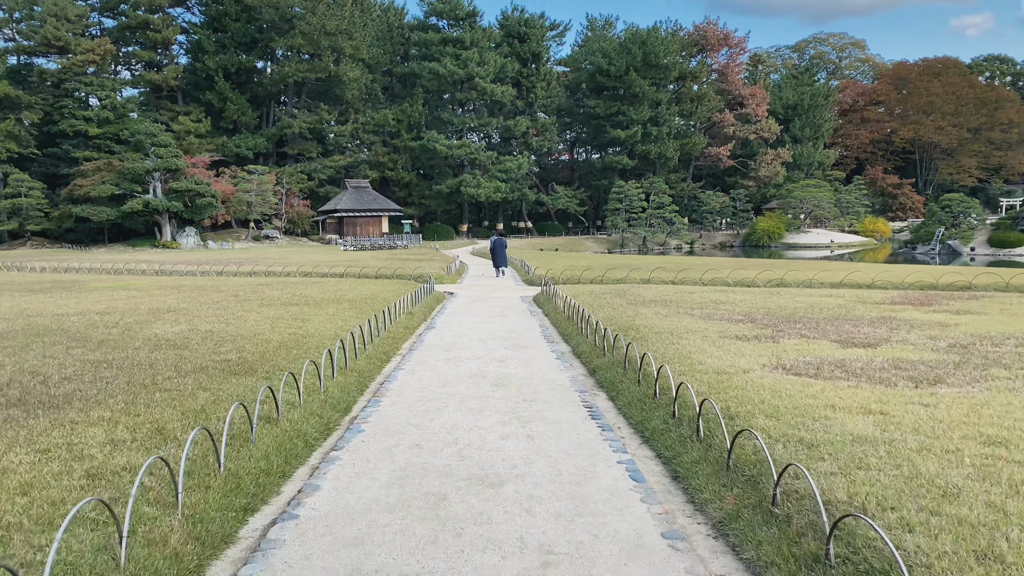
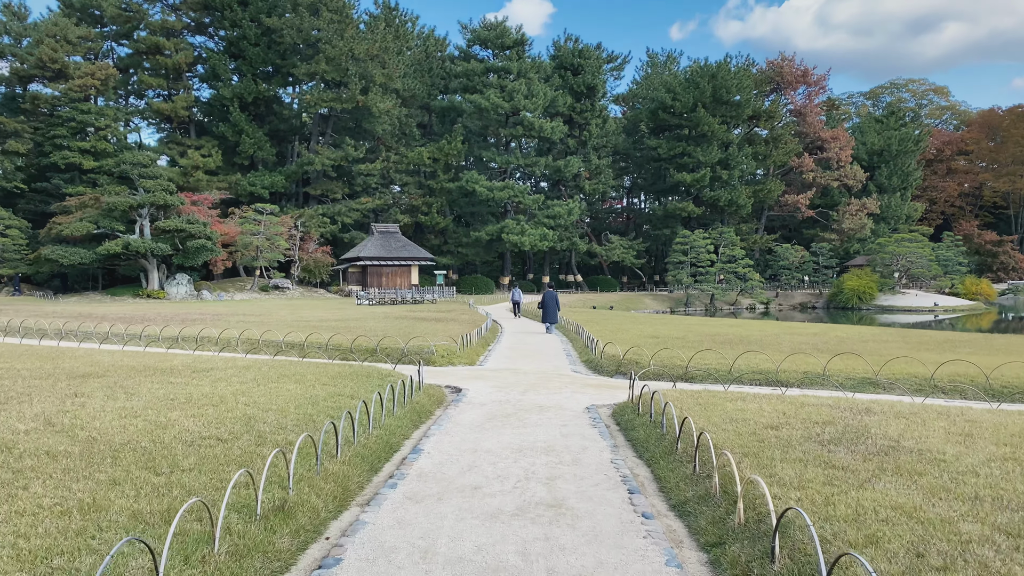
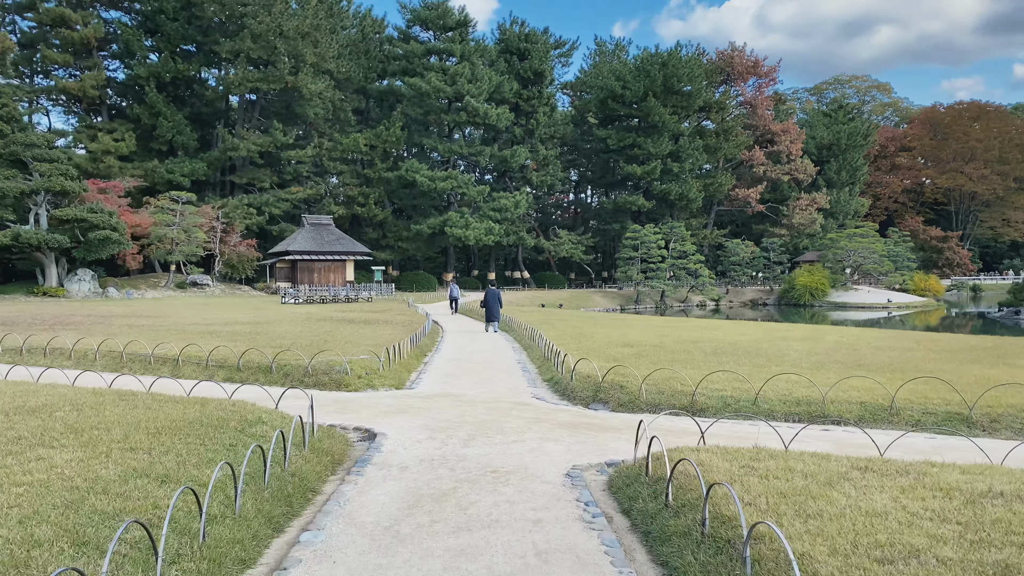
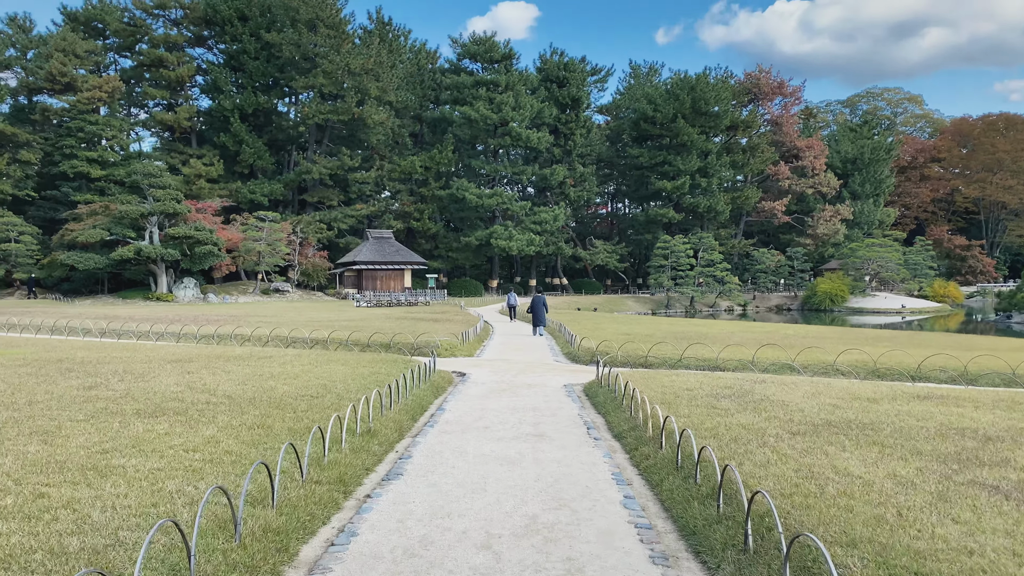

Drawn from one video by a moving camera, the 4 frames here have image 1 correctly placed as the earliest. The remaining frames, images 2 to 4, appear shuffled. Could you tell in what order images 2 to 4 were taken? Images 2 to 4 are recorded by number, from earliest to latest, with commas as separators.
4, 2, 3
